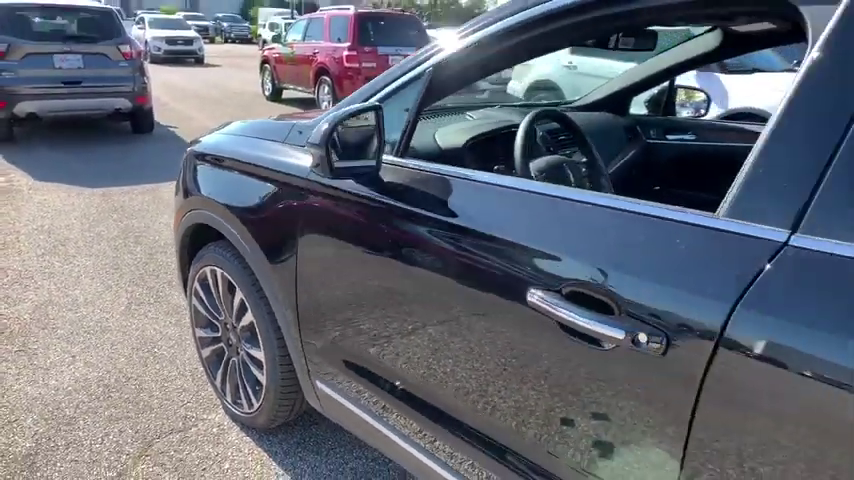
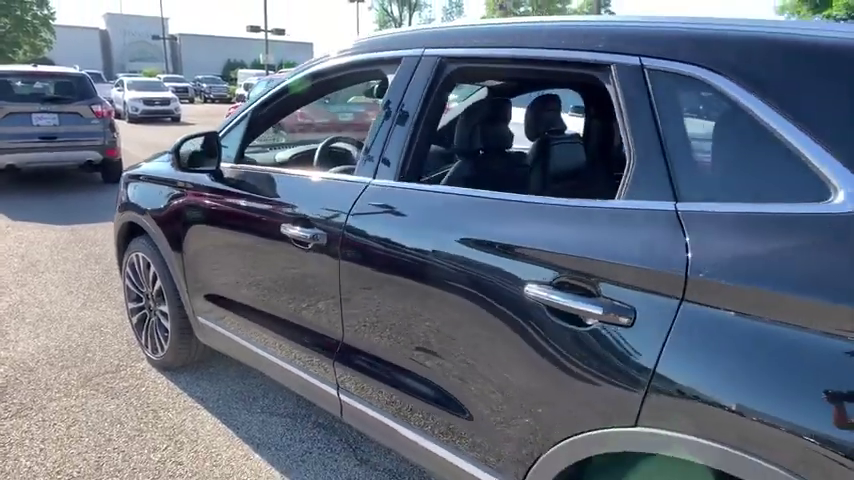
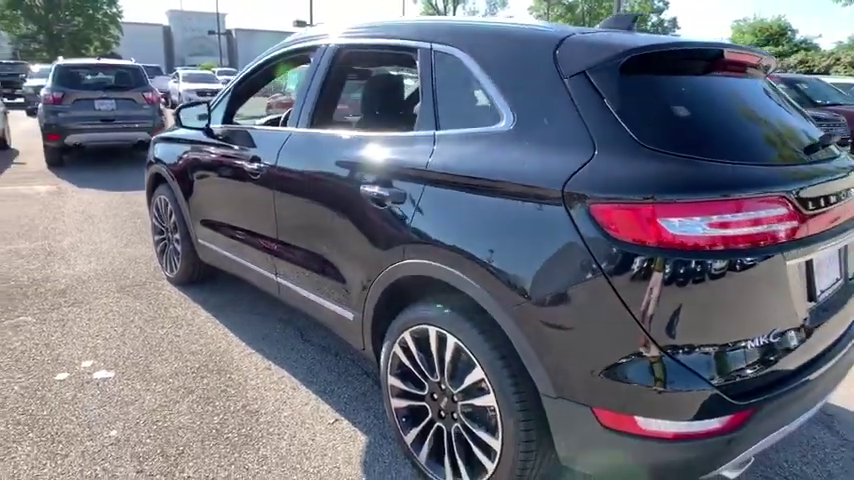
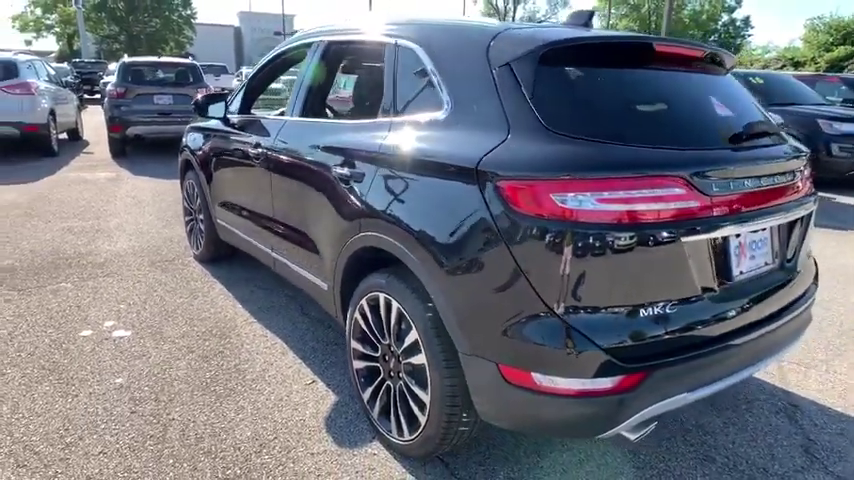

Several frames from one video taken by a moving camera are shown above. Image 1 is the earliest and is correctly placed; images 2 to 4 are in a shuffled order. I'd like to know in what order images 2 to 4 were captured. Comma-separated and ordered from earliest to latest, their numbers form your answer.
2, 3, 4
